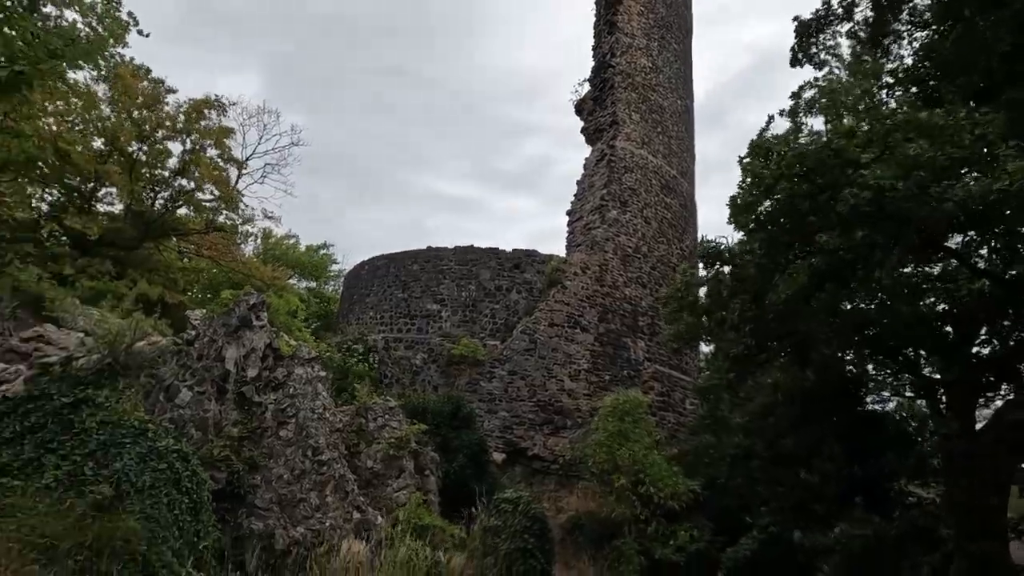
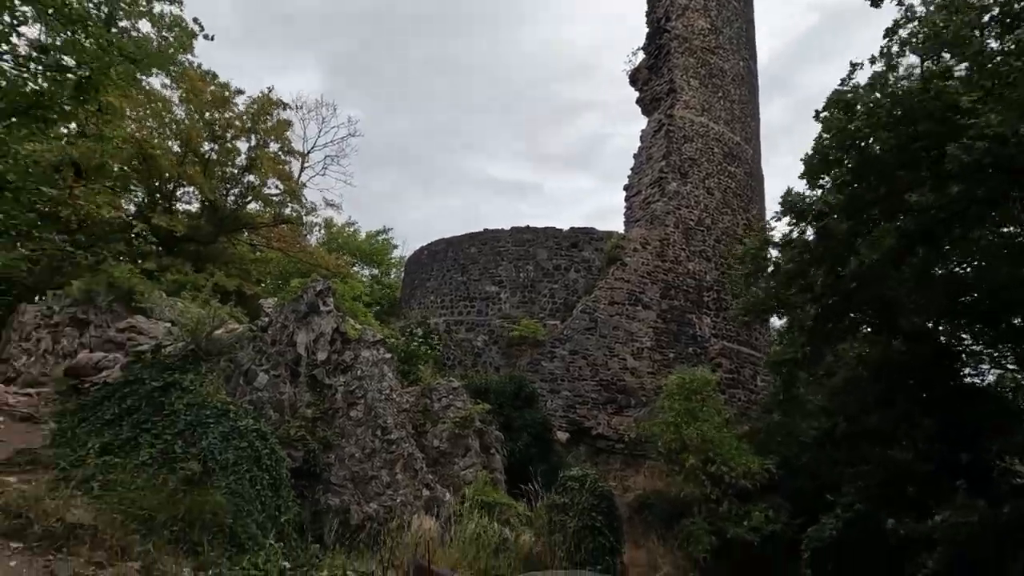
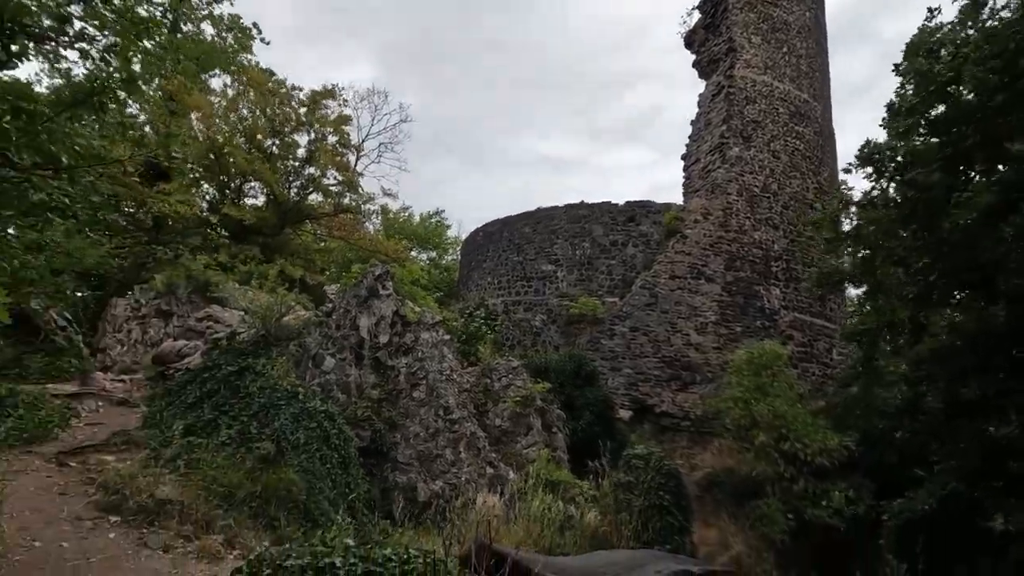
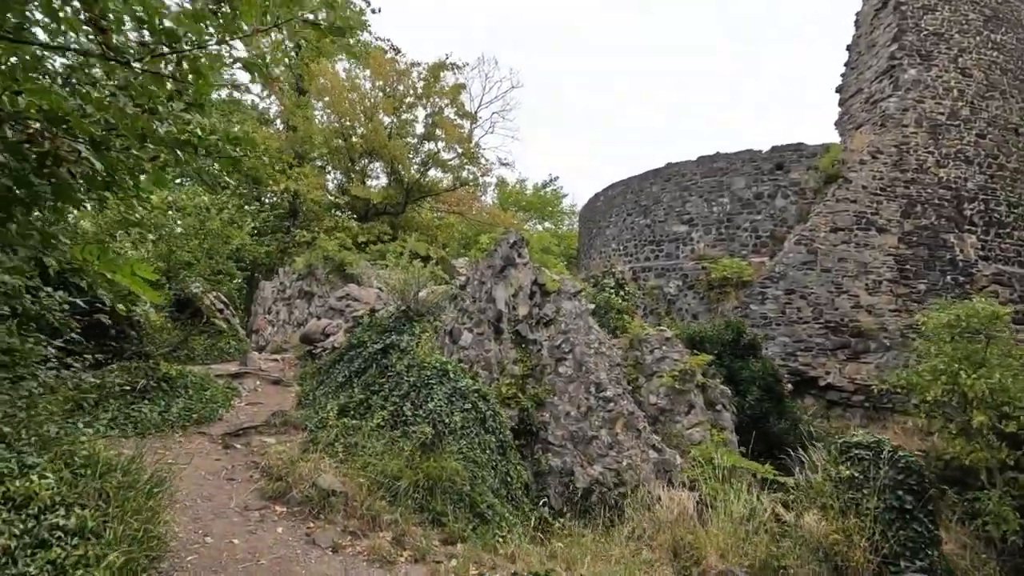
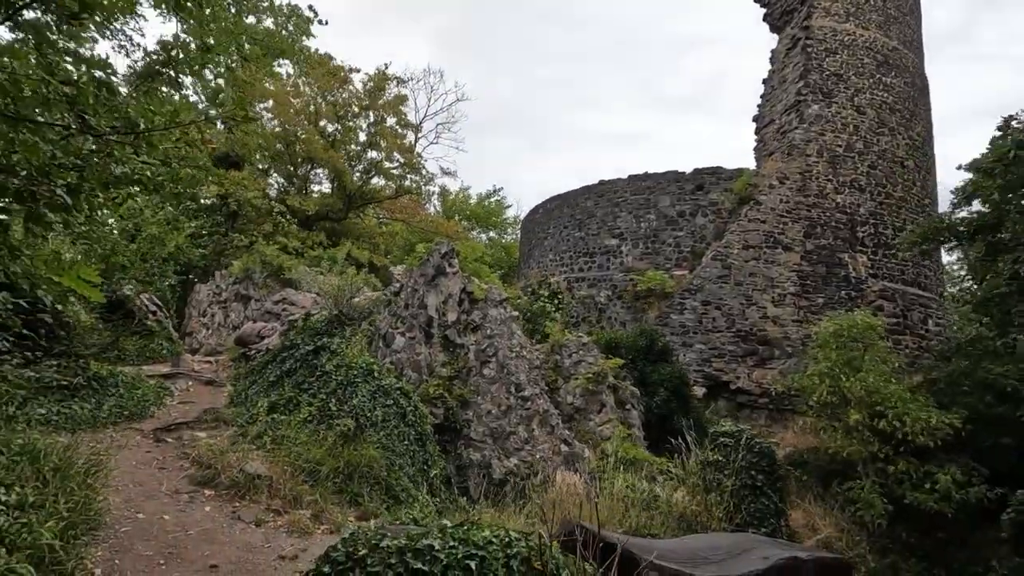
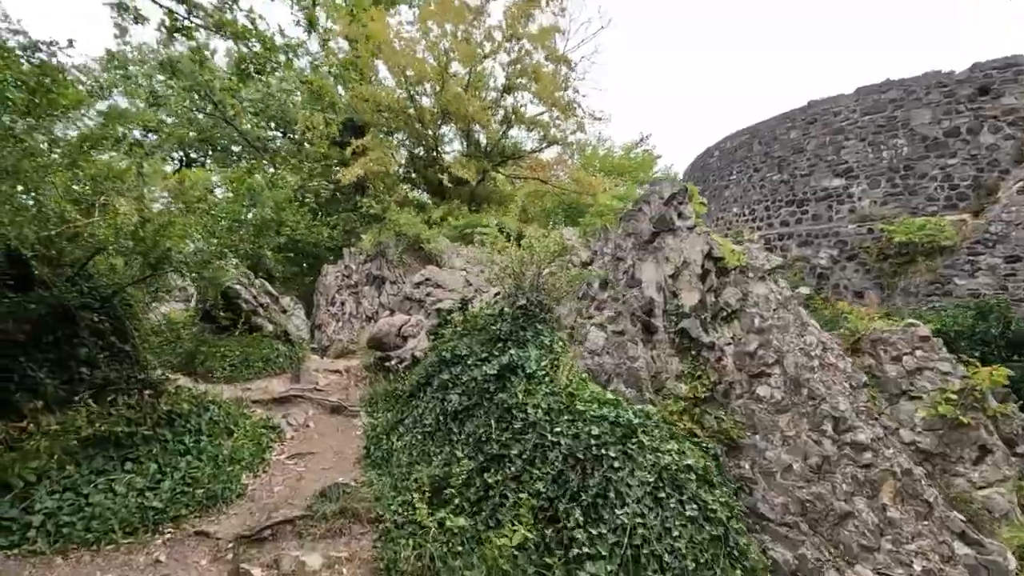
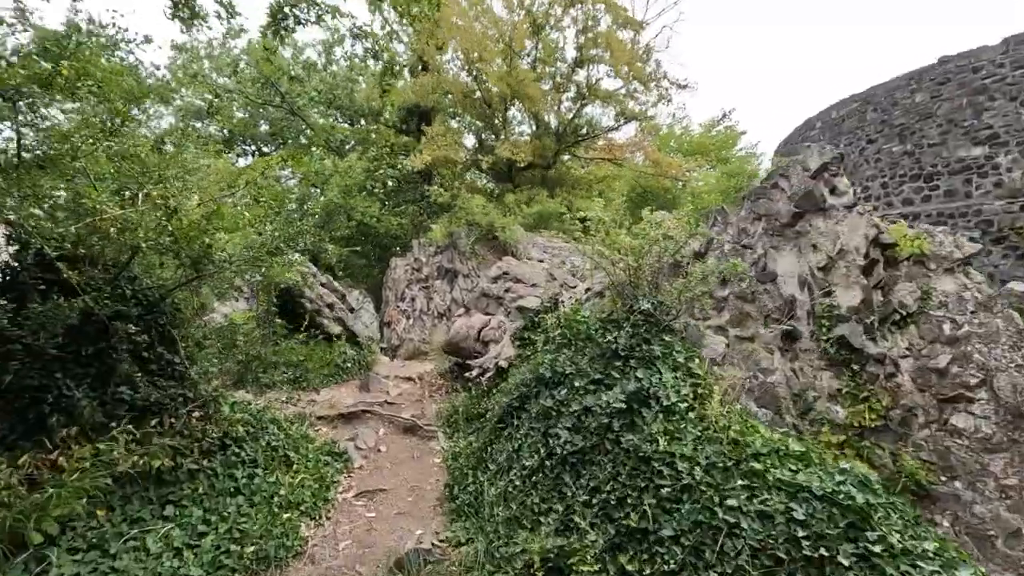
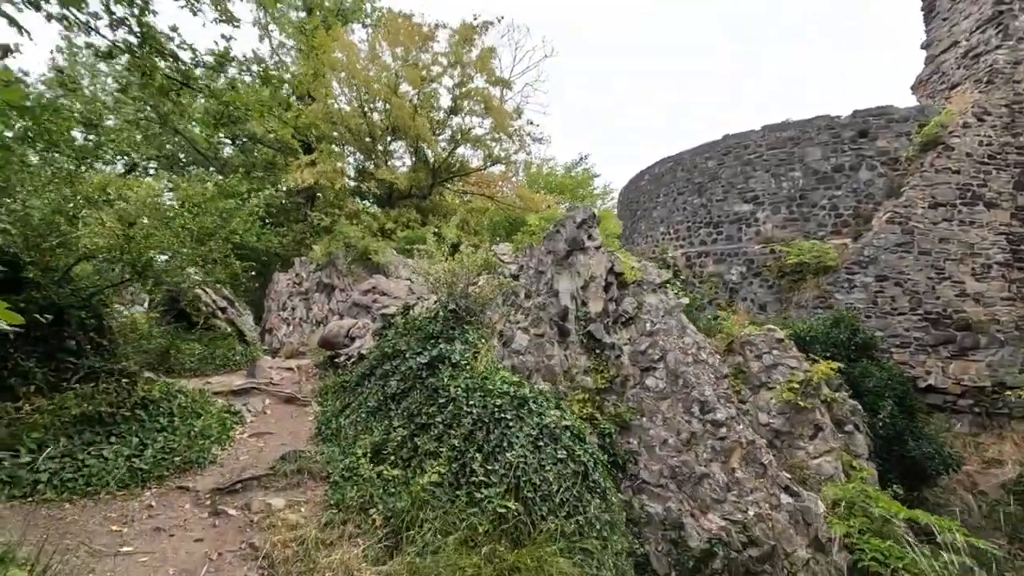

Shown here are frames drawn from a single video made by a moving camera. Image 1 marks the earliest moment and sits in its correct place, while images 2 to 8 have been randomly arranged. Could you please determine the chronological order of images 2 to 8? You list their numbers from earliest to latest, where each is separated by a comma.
2, 3, 5, 4, 8, 6, 7
